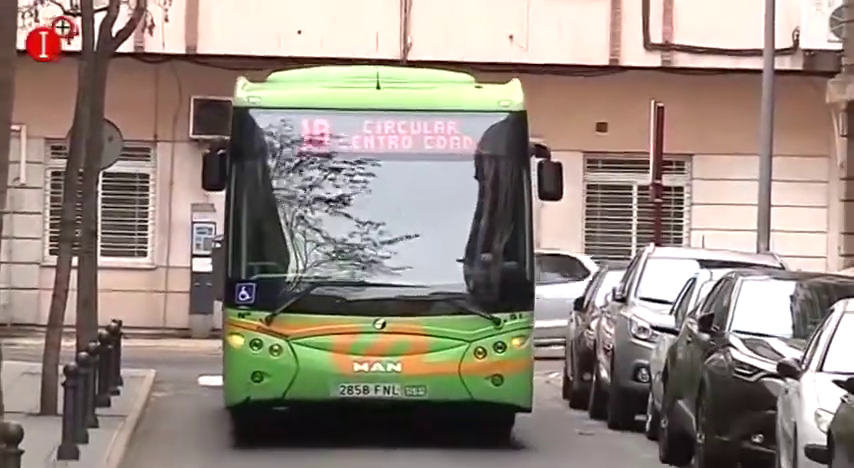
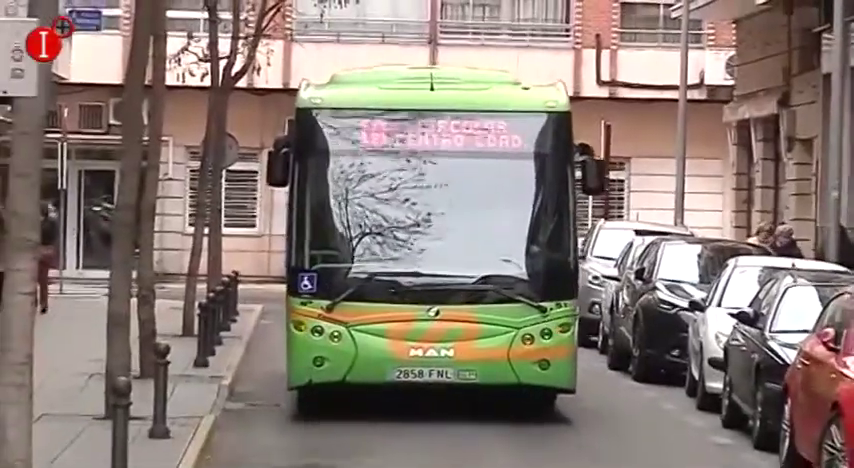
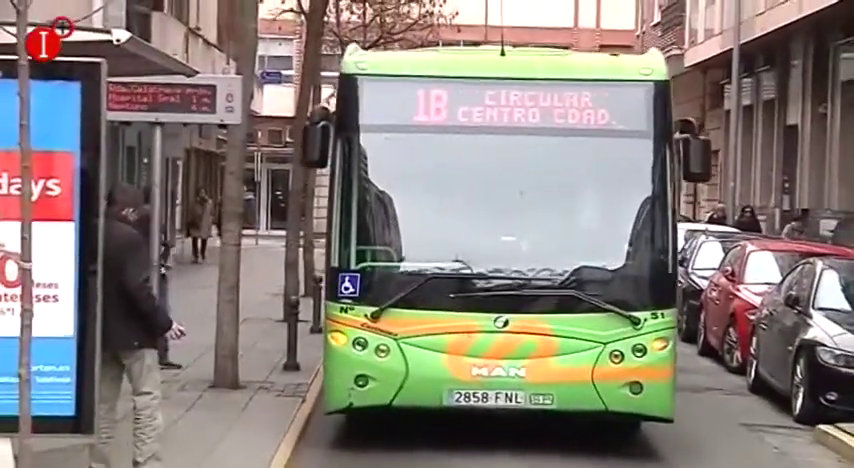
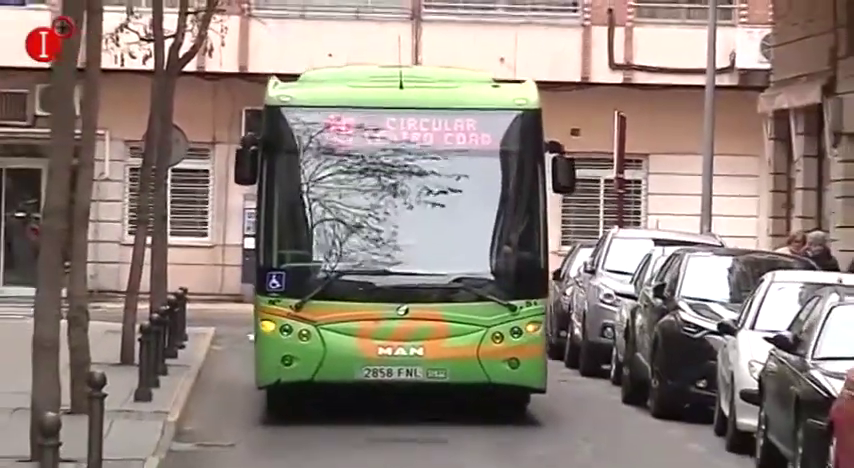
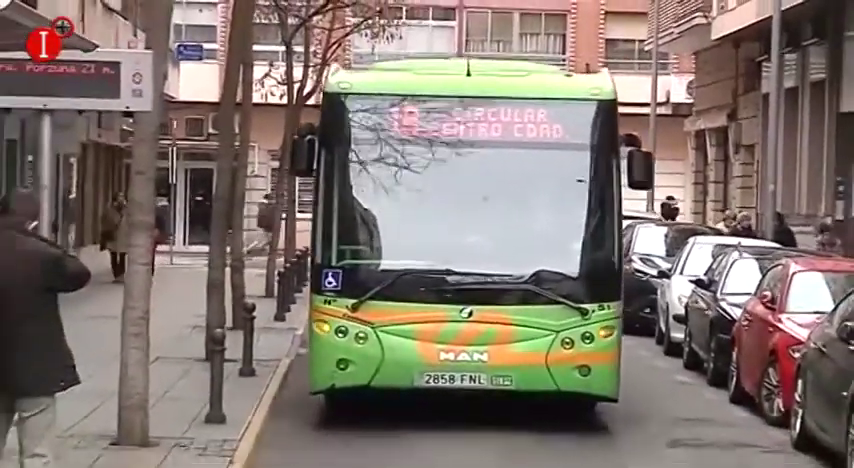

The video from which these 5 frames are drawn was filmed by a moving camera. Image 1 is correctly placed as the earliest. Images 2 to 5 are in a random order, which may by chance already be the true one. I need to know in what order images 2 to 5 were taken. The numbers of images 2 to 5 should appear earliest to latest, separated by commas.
4, 2, 5, 3
